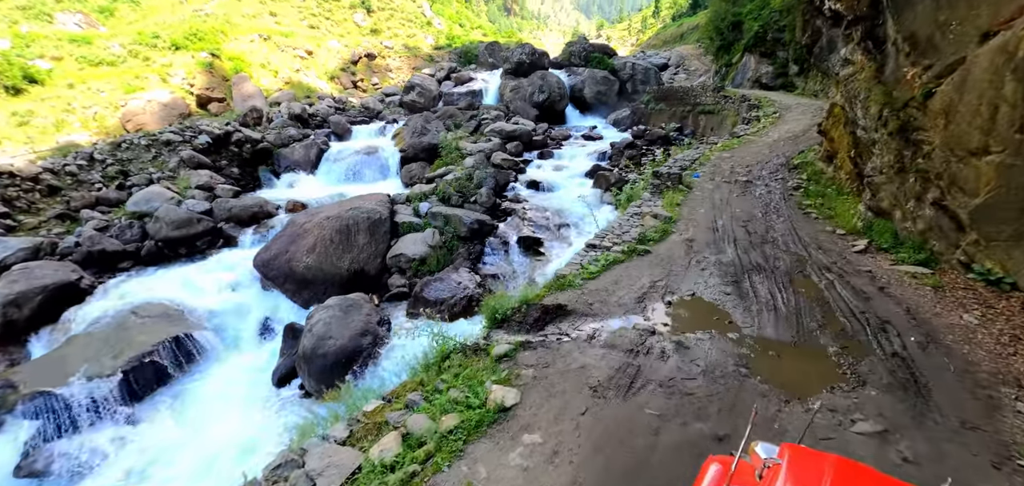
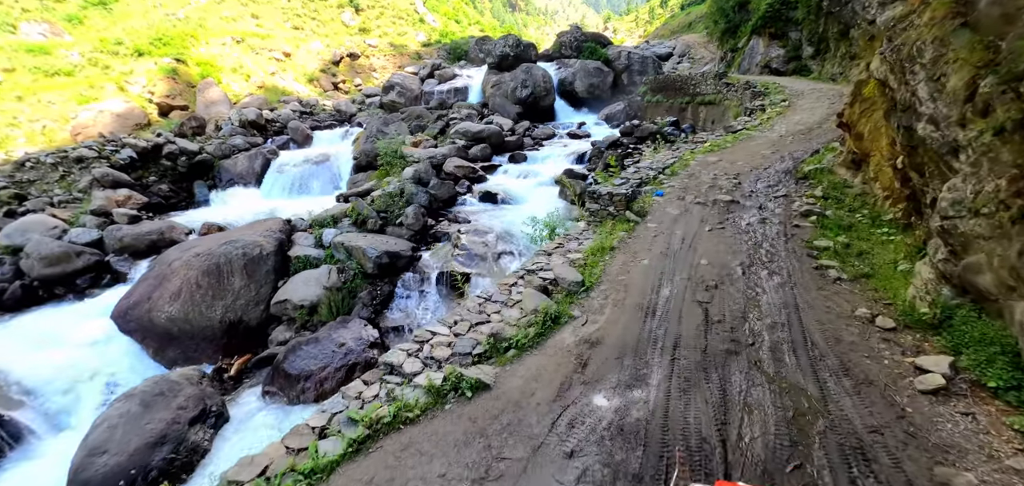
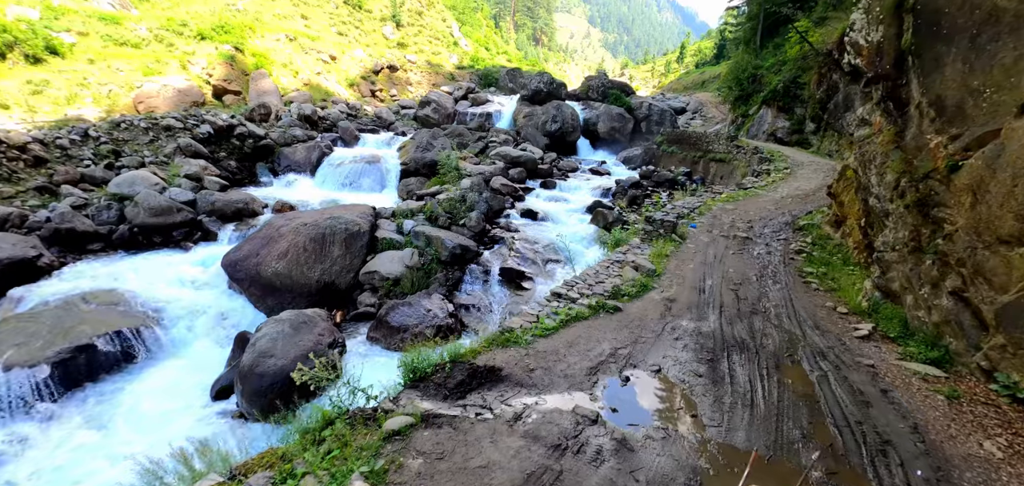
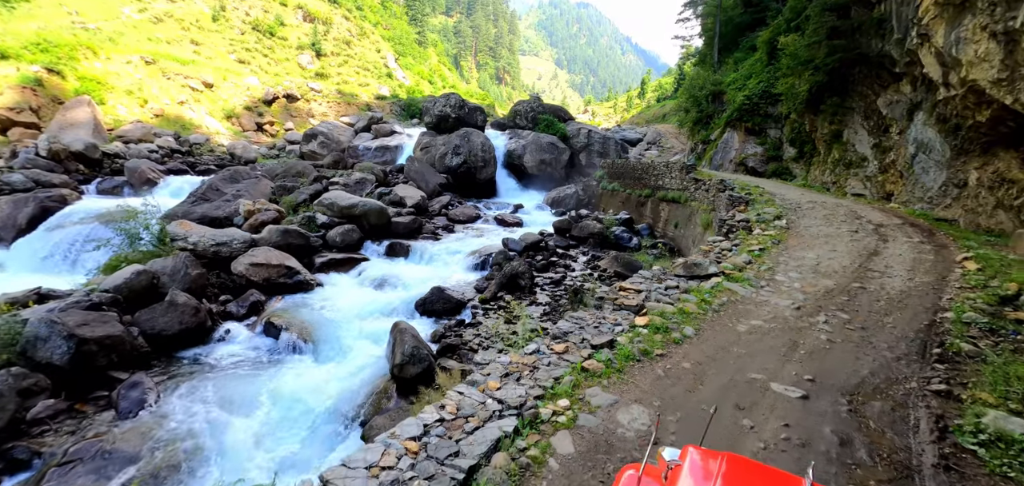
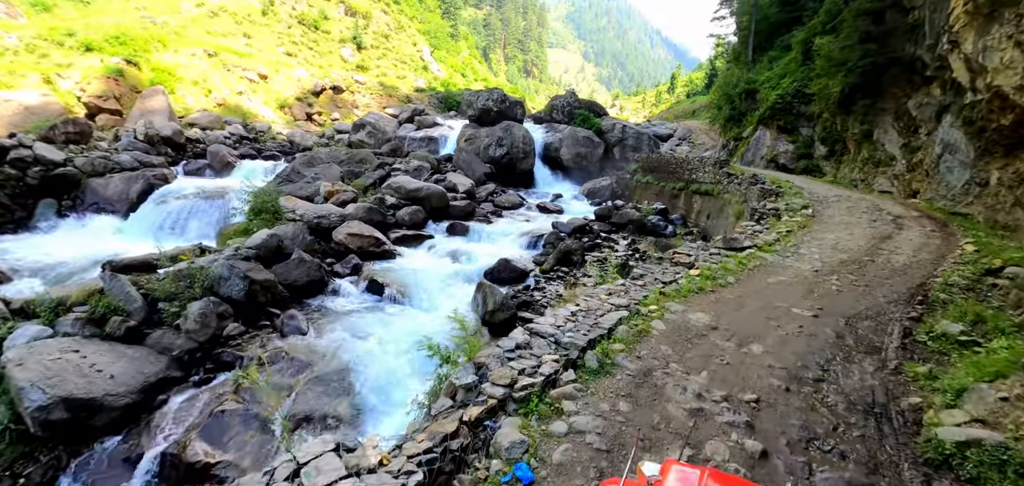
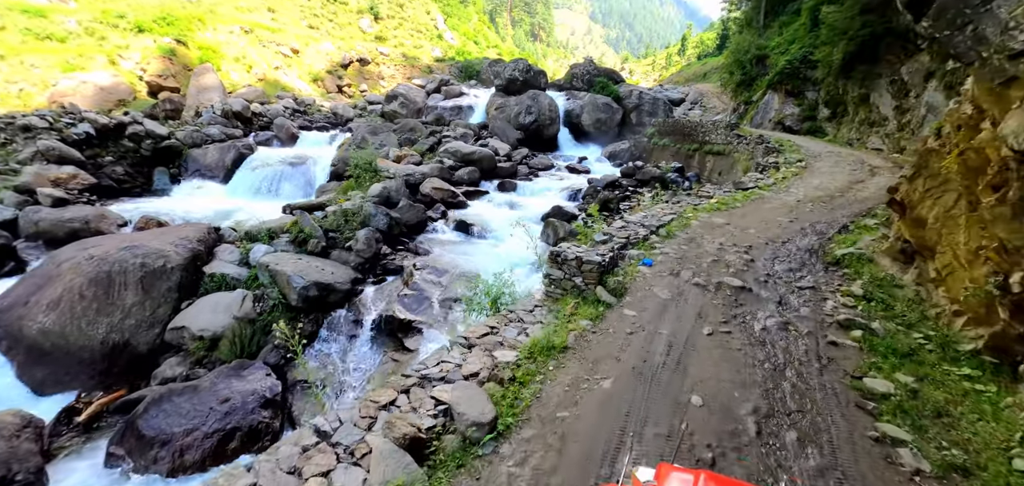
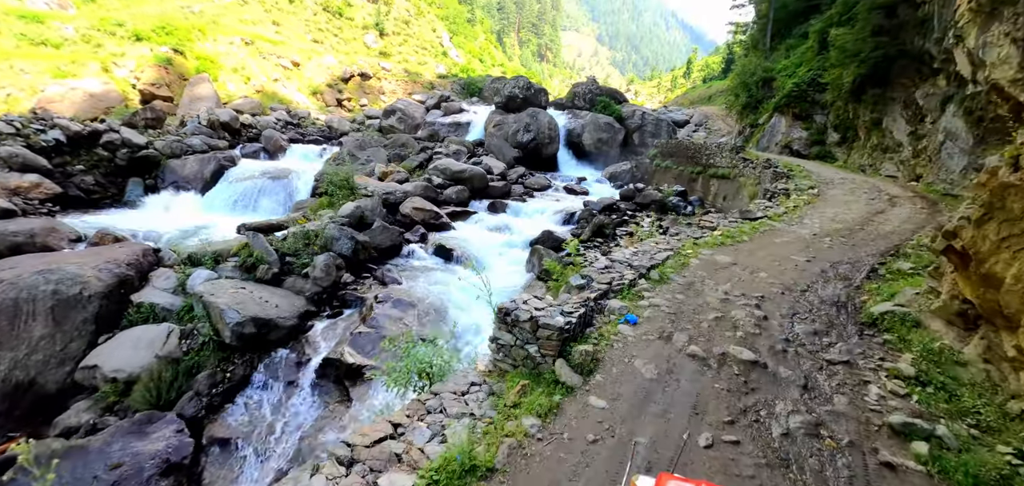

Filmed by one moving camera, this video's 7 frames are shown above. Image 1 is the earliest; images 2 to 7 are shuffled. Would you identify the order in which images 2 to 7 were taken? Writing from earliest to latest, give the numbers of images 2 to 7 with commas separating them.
3, 2, 6, 7, 5, 4
